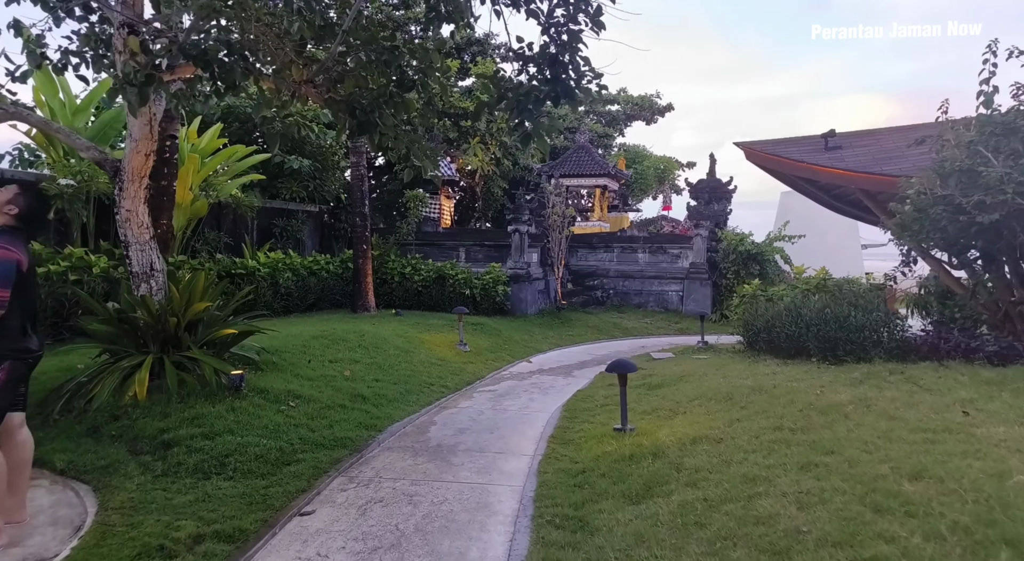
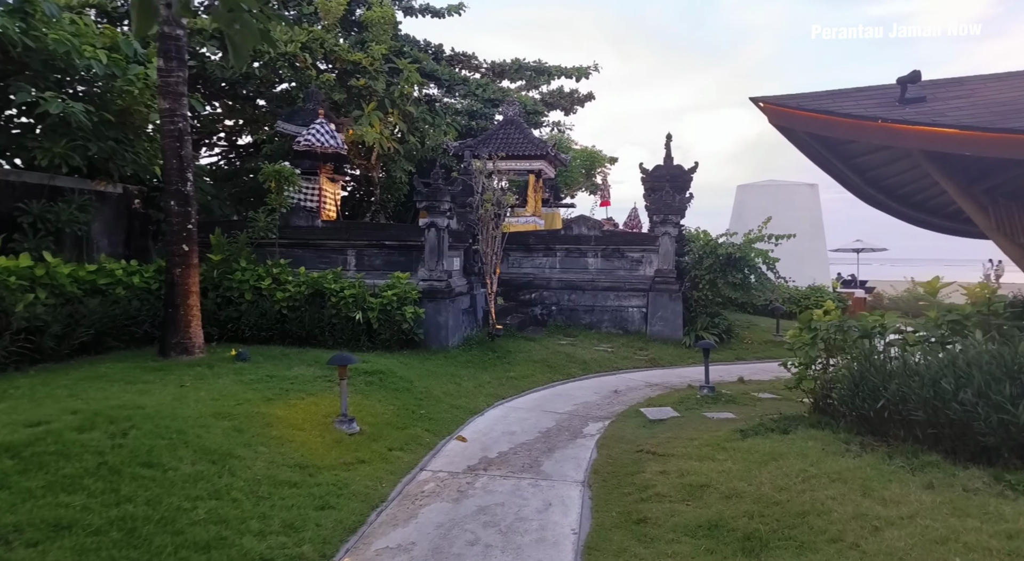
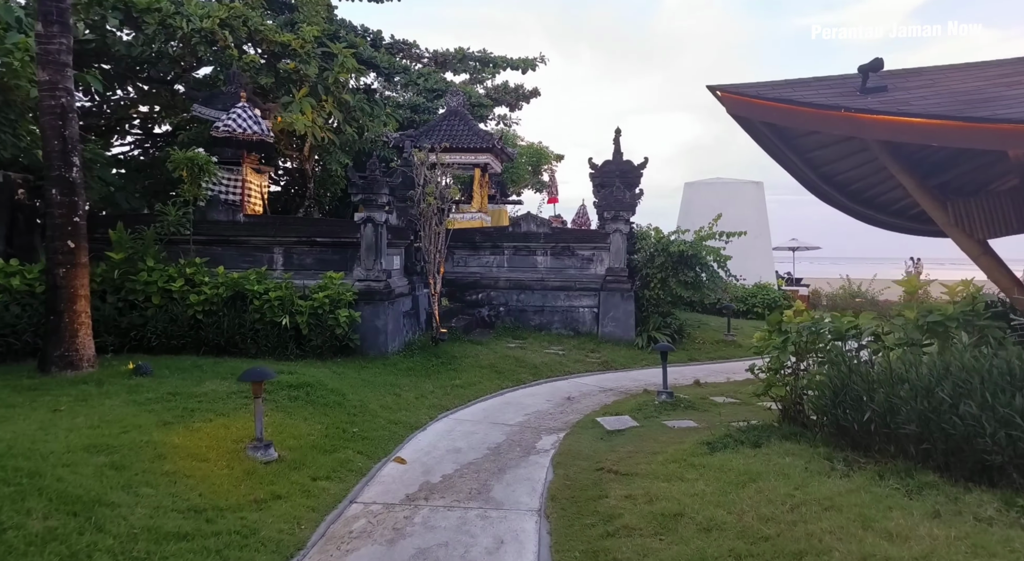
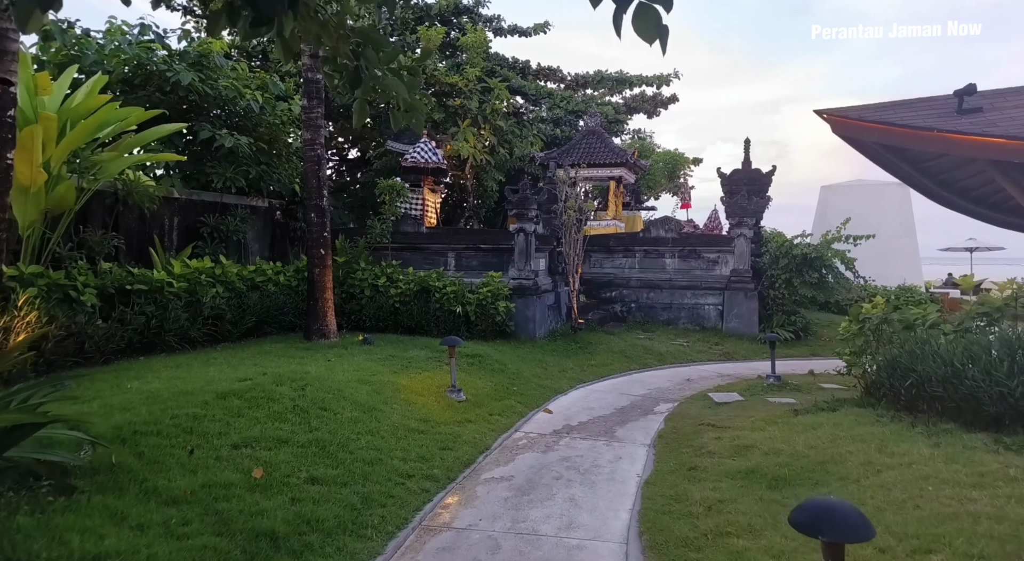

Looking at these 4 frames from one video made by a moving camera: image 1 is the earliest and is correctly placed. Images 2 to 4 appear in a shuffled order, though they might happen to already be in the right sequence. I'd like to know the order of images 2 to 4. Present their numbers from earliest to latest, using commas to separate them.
4, 2, 3
